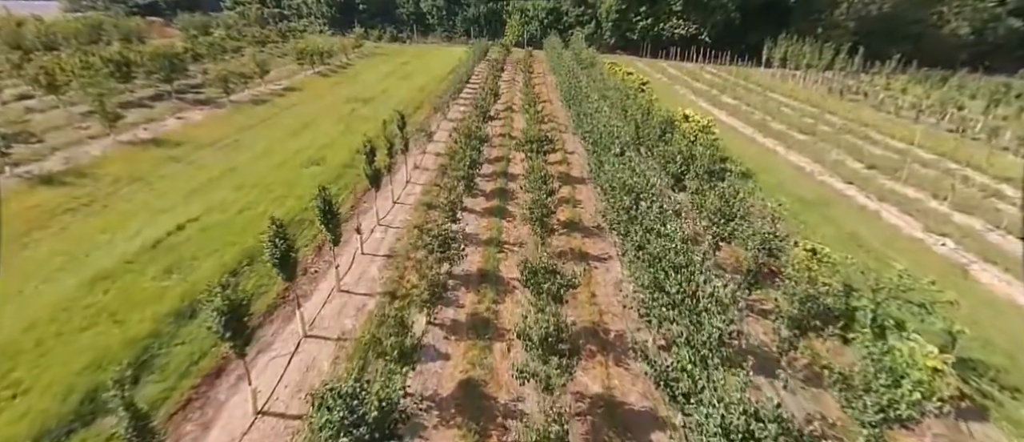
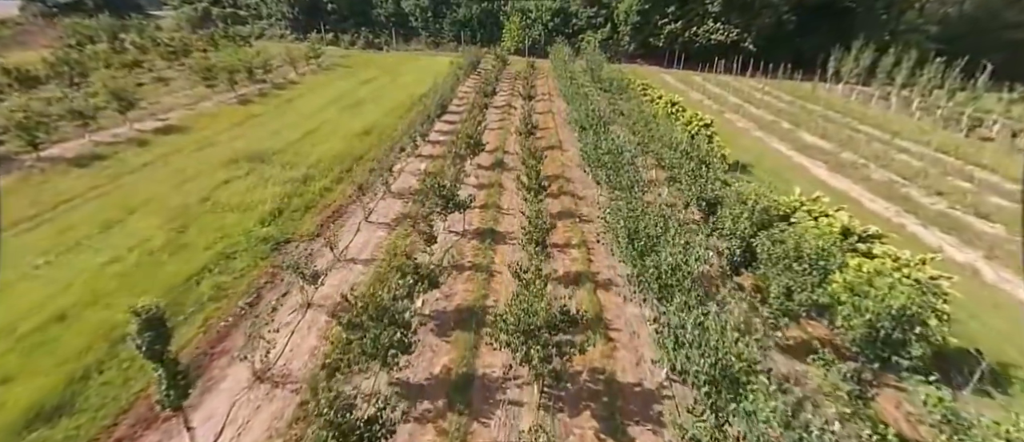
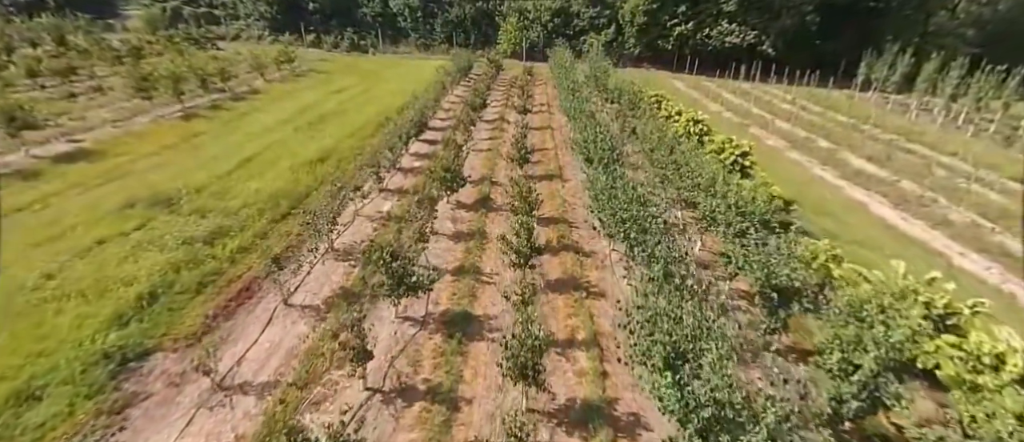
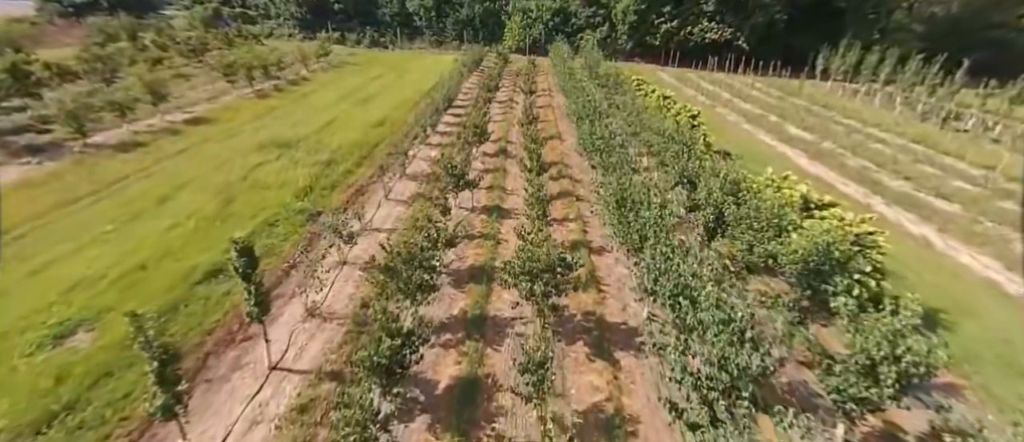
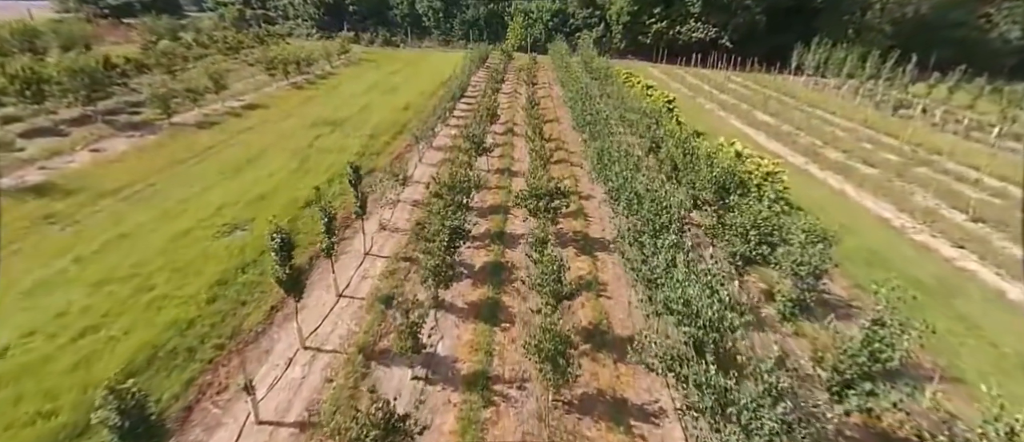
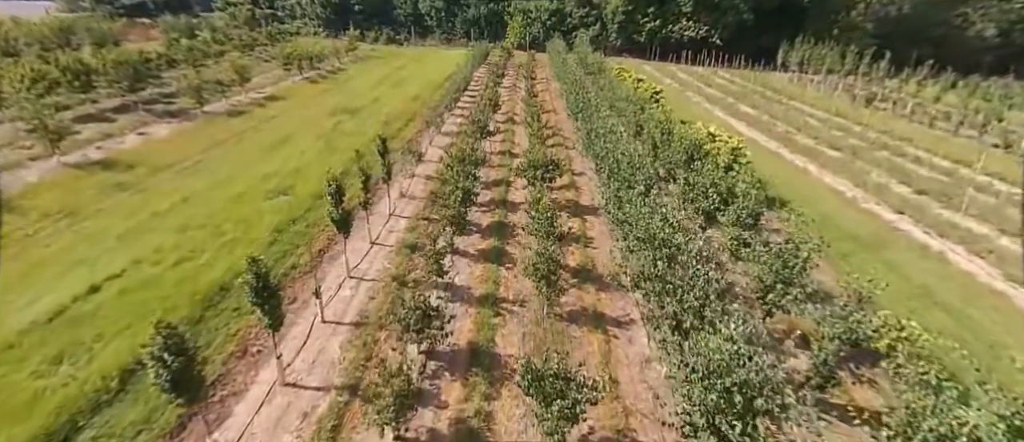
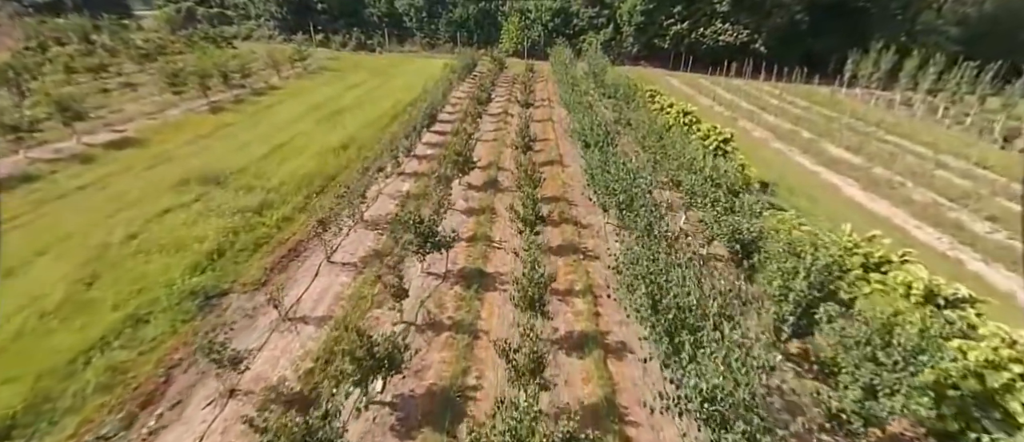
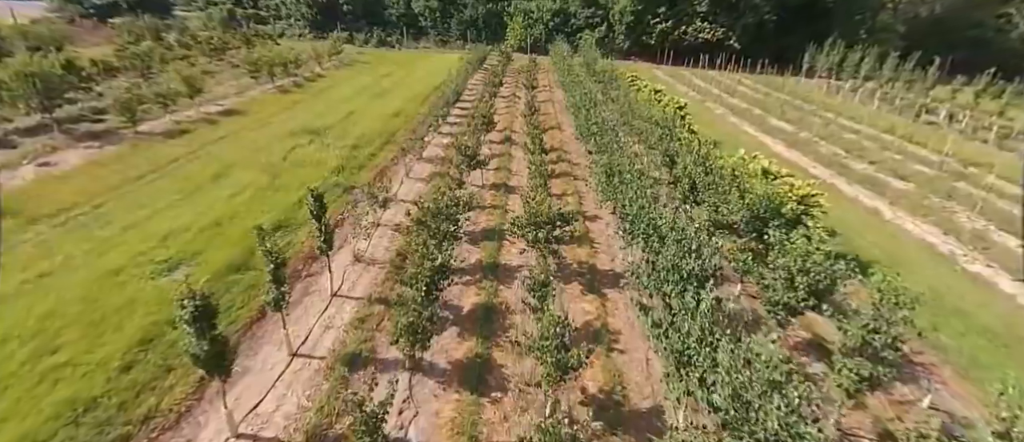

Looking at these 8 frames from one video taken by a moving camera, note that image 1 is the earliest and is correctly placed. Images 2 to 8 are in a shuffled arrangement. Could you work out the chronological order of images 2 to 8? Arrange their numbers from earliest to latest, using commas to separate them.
6, 5, 8, 4, 2, 7, 3
